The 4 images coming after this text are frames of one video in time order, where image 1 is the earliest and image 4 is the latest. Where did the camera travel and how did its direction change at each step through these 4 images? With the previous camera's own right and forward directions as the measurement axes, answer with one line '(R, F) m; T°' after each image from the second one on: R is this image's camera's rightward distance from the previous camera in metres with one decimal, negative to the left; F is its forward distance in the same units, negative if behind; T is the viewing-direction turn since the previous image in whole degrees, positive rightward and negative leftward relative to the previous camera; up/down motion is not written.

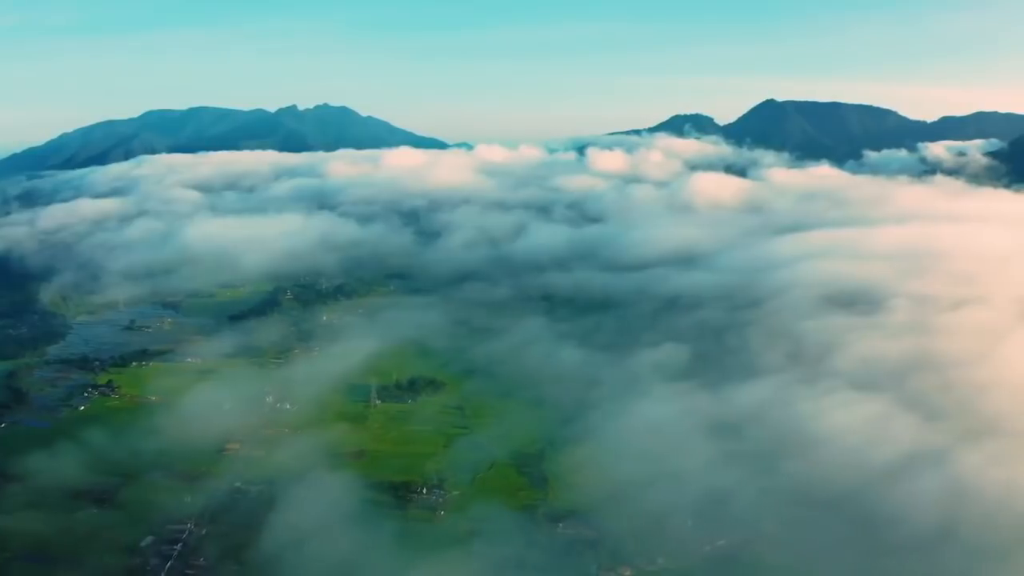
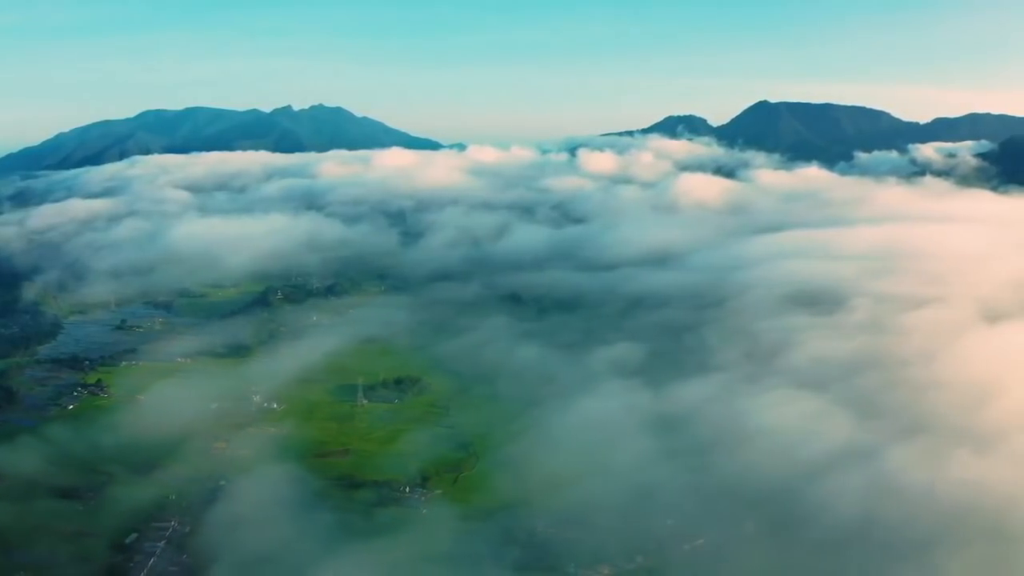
(+1.1, -0.5) m; 0°
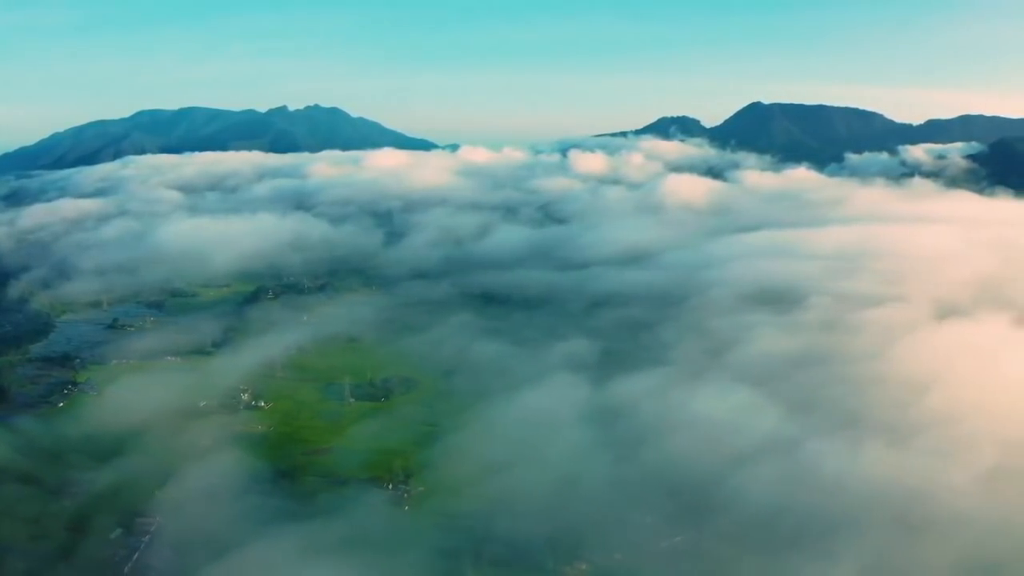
(+1.1, -0.7) m; 0°
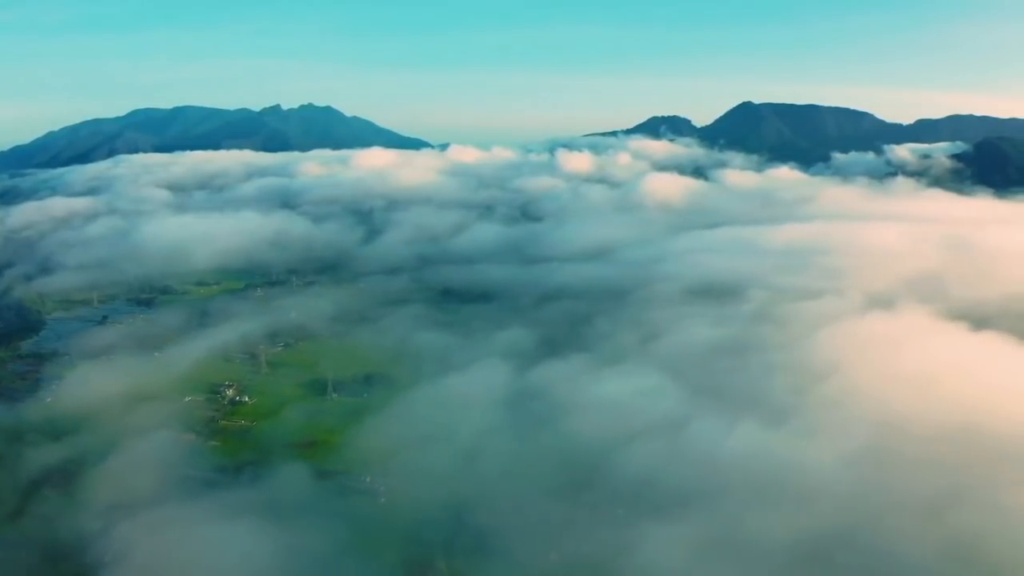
(+1.6, -1.3) m; 0°
